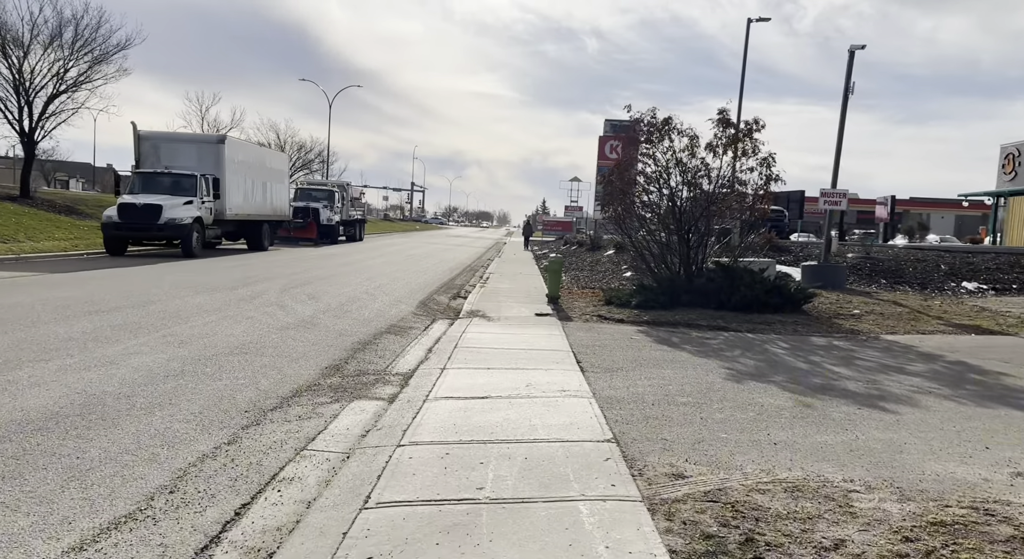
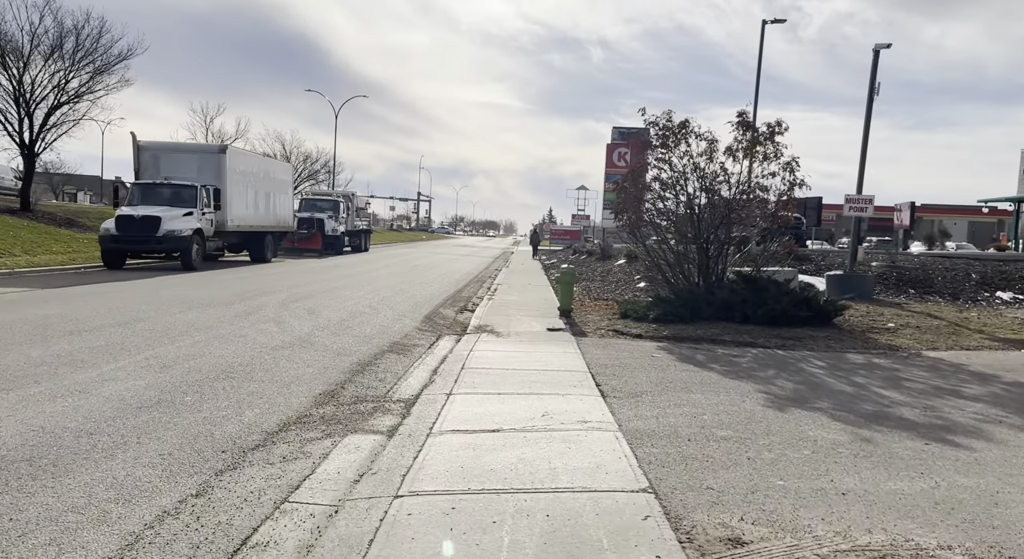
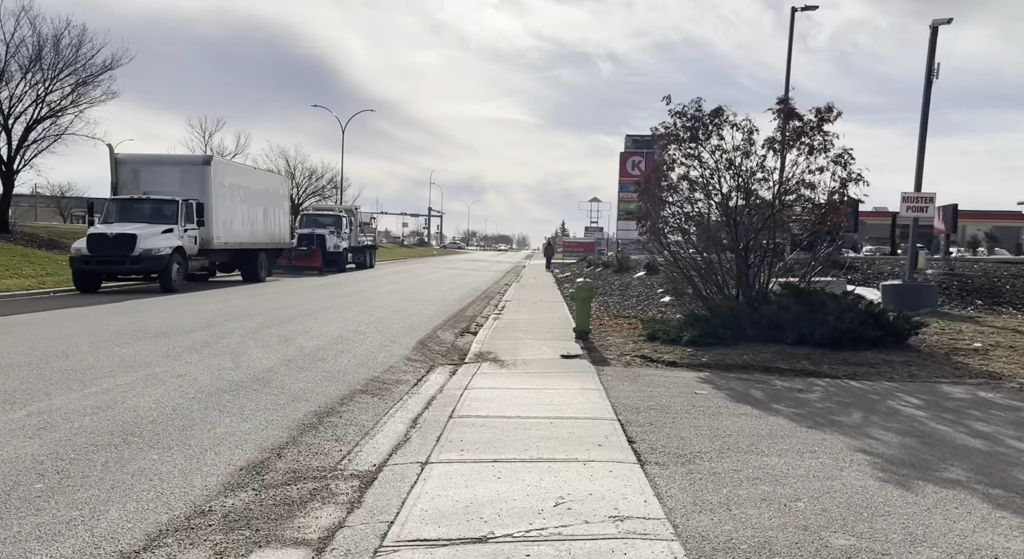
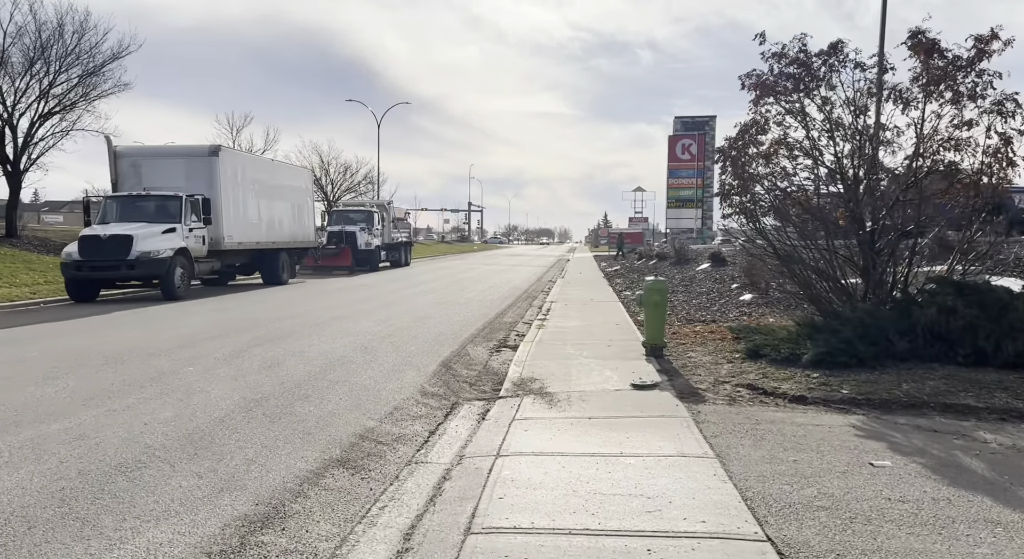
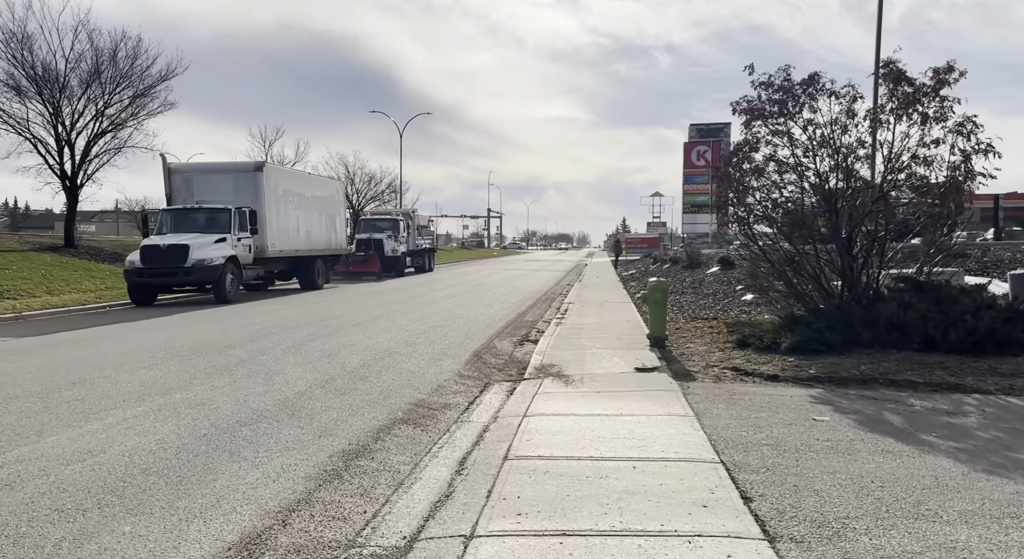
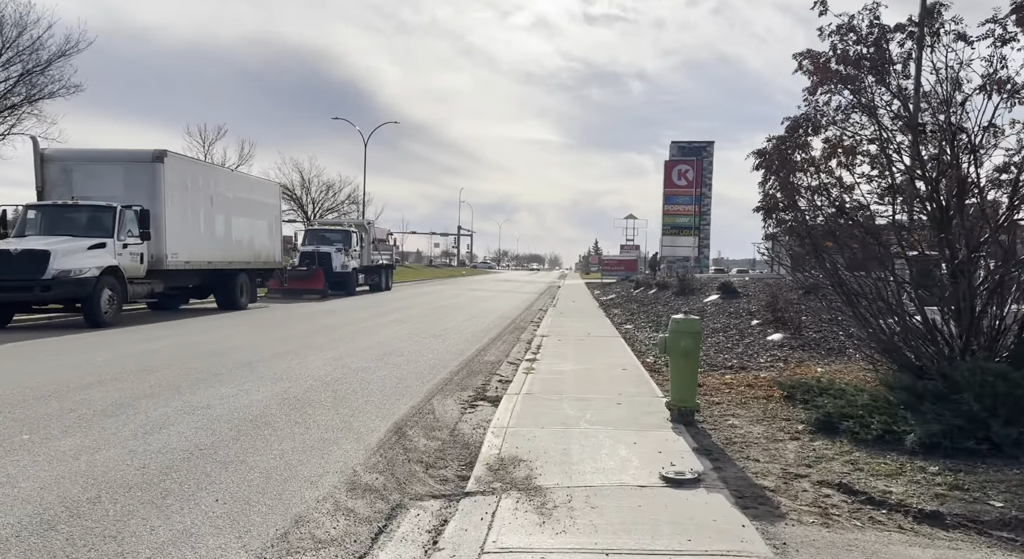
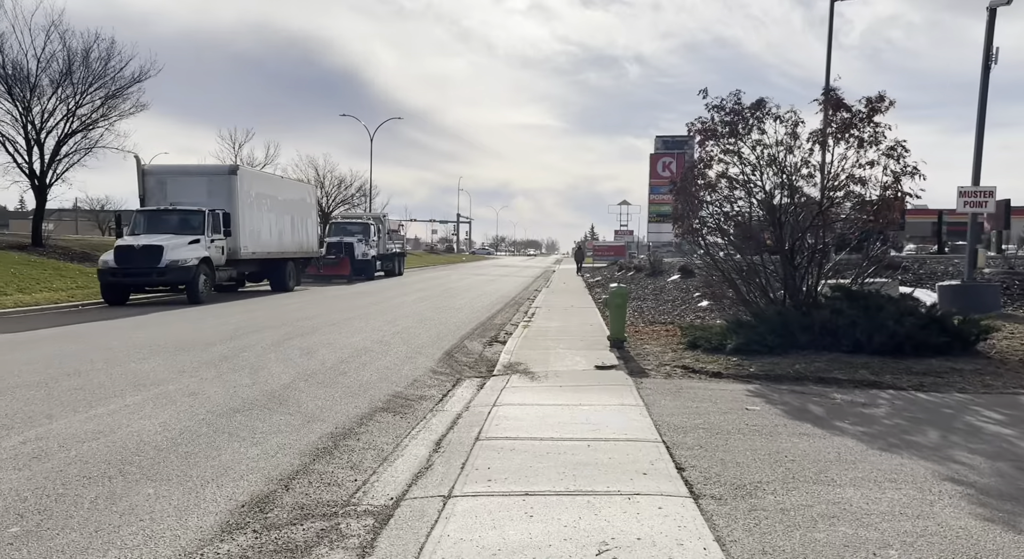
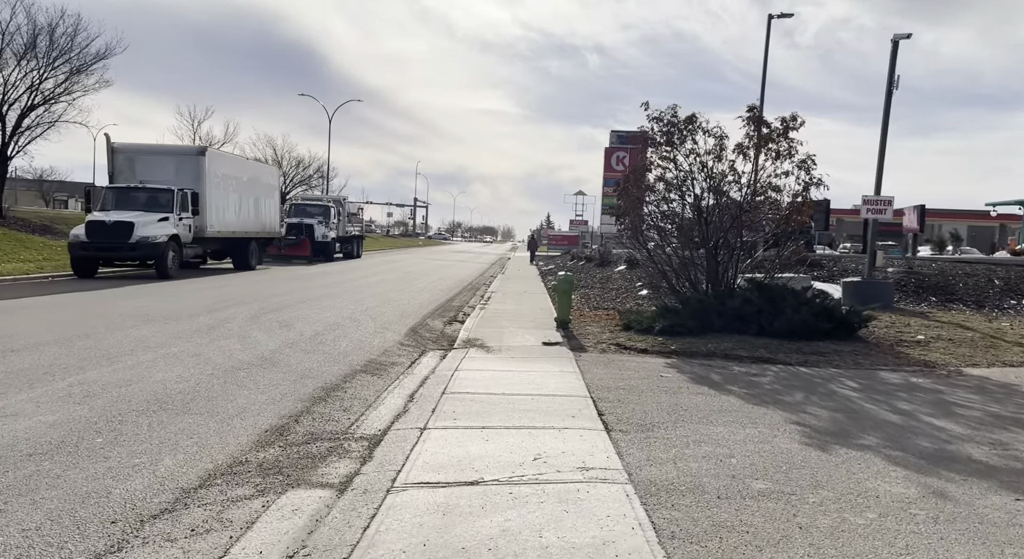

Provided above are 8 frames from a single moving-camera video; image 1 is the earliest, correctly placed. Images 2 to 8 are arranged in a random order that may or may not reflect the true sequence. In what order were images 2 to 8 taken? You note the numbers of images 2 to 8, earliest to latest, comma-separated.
2, 8, 3, 7, 5, 4, 6
